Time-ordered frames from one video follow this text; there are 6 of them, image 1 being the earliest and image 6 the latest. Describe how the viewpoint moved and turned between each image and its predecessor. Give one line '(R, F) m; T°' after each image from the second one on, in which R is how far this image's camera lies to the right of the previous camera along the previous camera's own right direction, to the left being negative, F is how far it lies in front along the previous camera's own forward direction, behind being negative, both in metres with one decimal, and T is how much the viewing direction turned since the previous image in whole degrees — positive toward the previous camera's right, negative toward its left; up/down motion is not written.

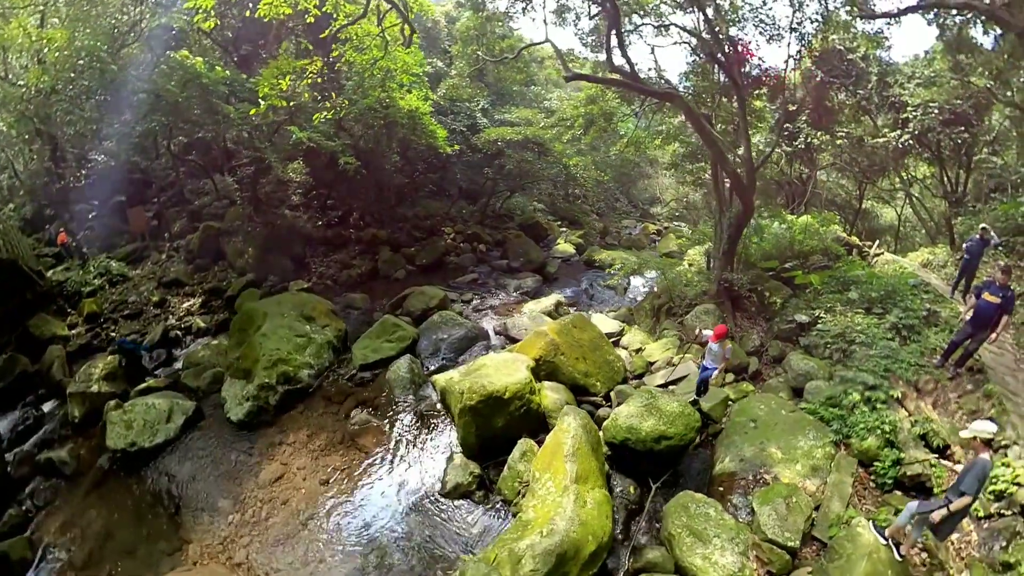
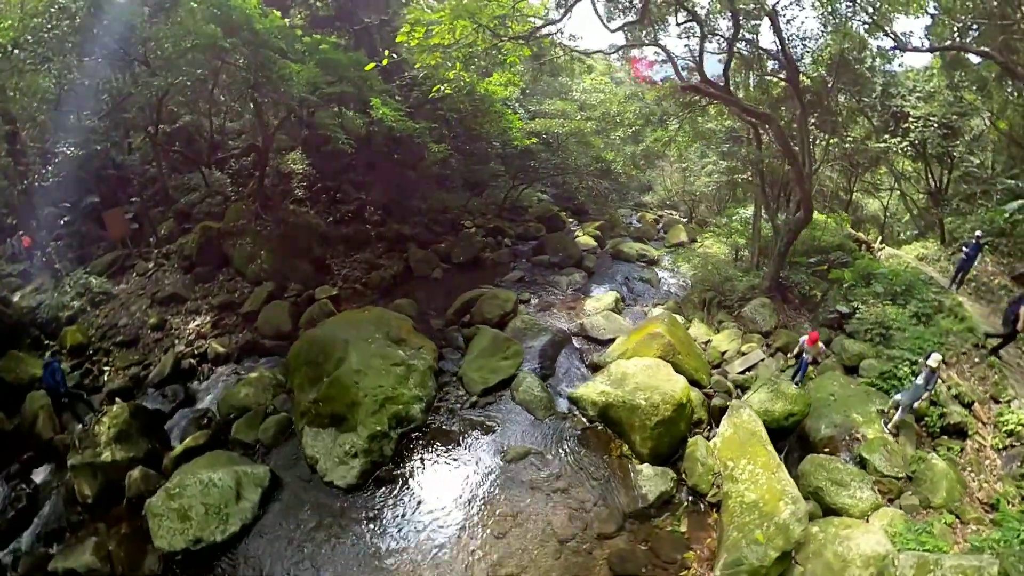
(-4.3, 0.0) m; +13°
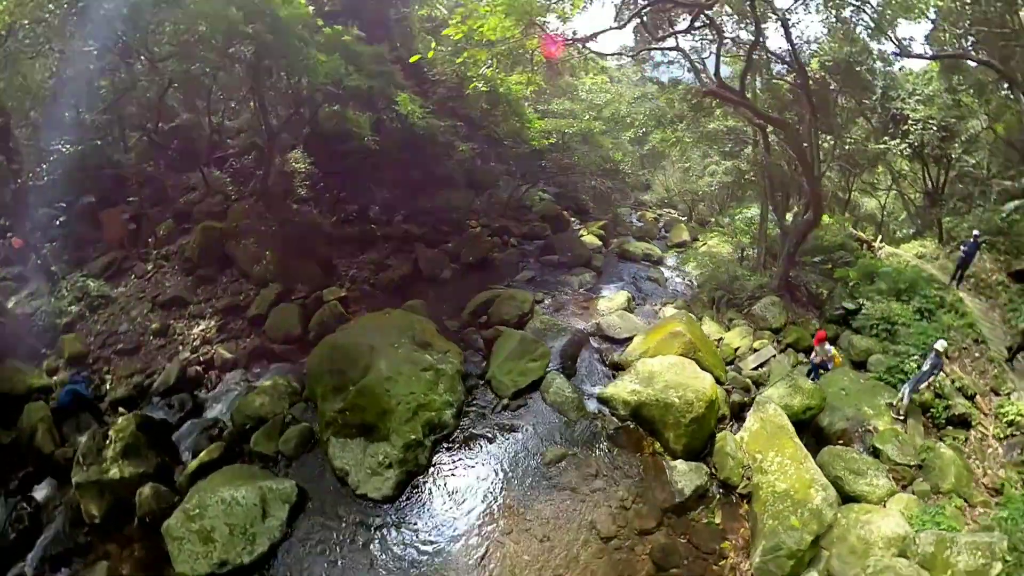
(-1.0, 0.0) m; +3°
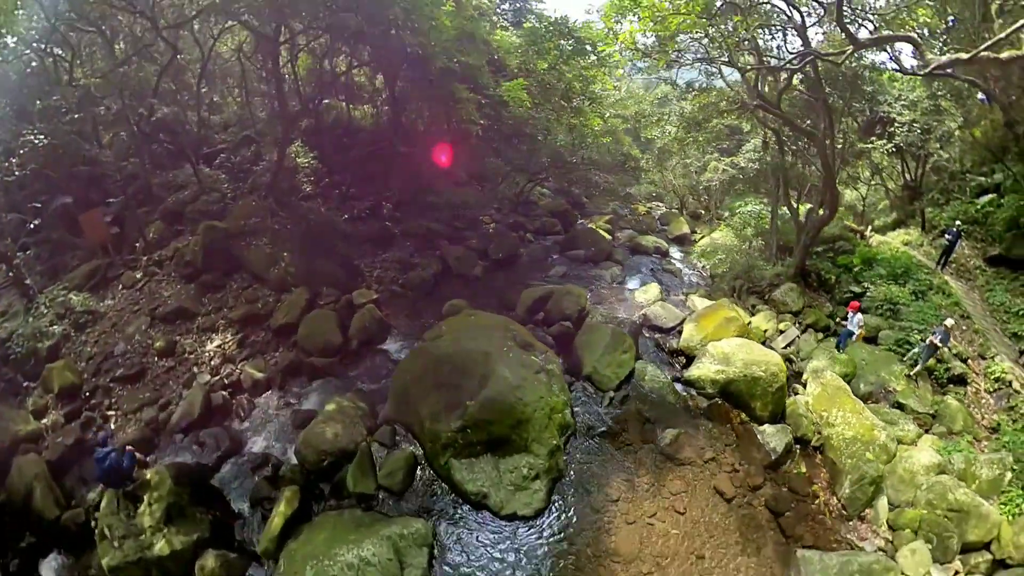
(-3.6, +0.5) m; +11°
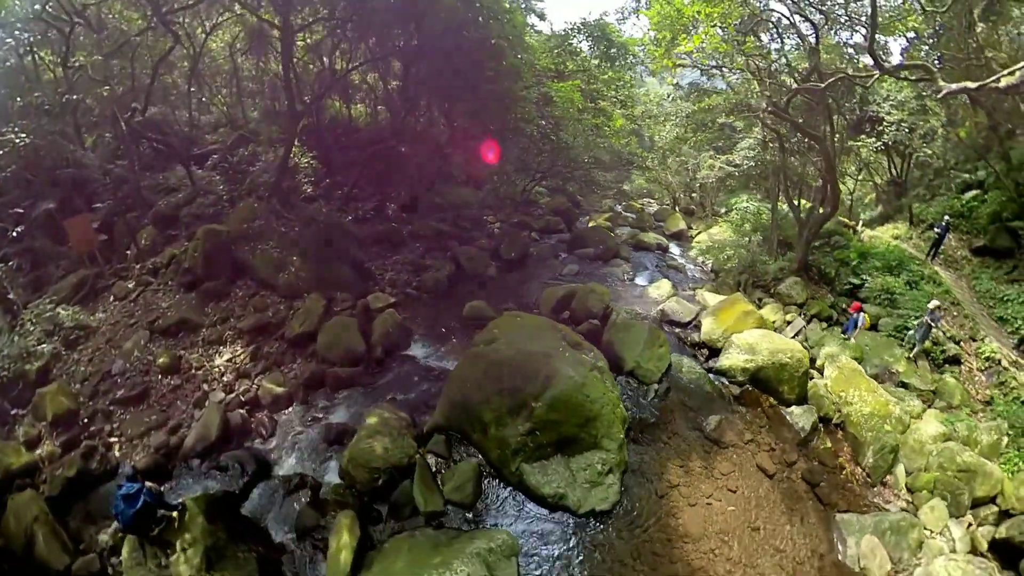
(-1.8, +0.3) m; +6°
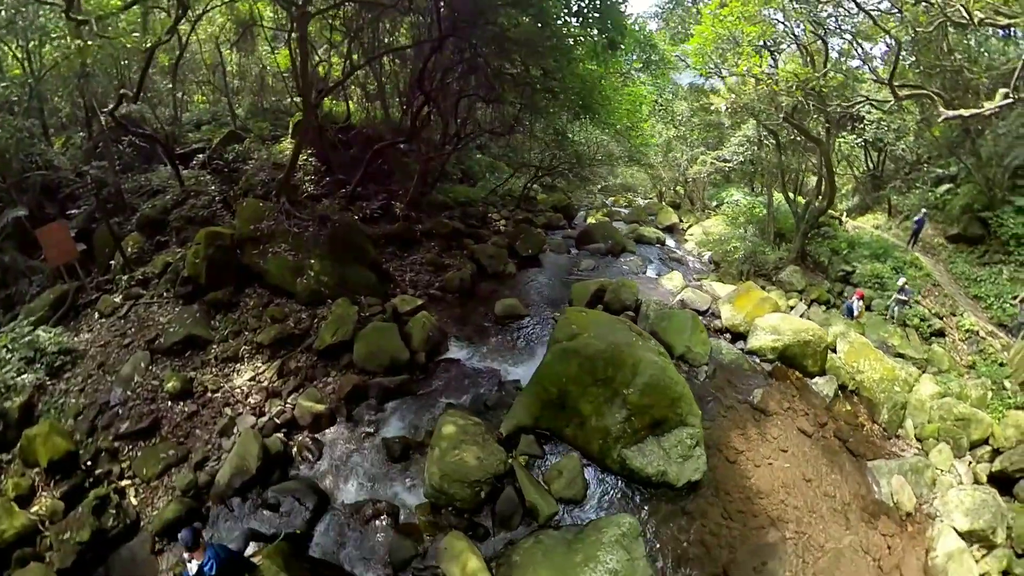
(-2.7, +0.8) m; +9°
